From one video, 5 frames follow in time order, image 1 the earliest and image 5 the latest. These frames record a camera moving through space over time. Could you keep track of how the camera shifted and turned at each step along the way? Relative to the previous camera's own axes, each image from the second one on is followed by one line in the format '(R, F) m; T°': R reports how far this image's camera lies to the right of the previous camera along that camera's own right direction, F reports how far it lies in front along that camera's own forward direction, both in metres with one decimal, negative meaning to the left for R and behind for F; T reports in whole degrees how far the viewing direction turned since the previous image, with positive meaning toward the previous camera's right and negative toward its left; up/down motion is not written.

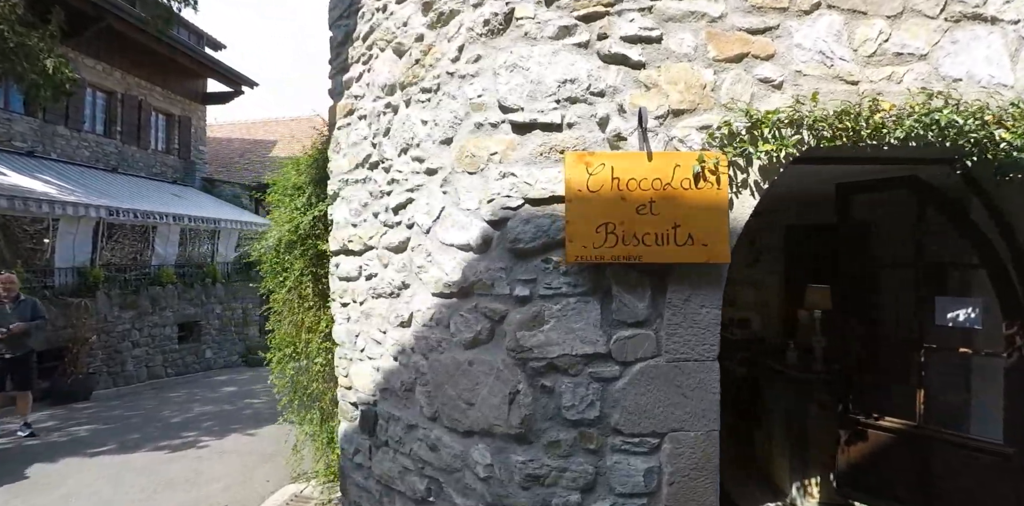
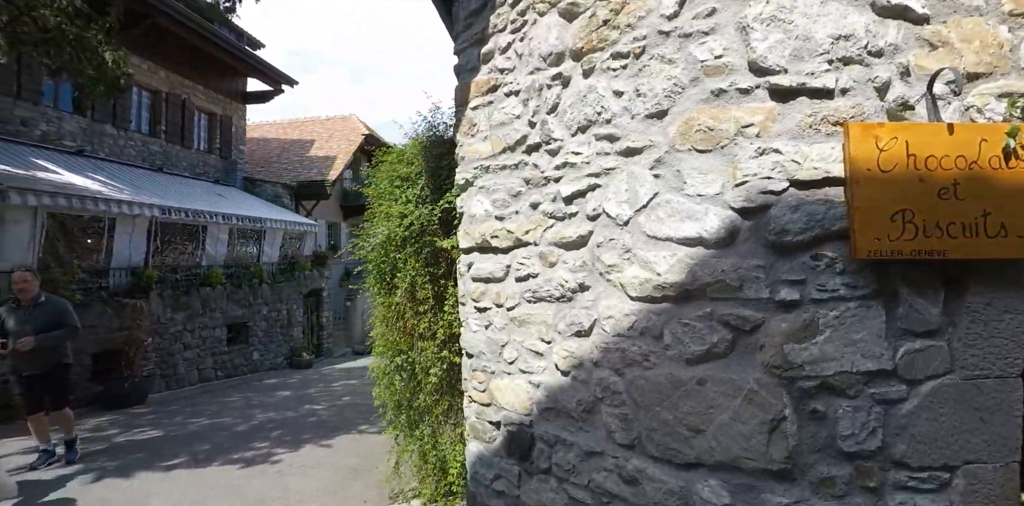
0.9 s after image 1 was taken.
(-1.0, +0.5) m; -1°
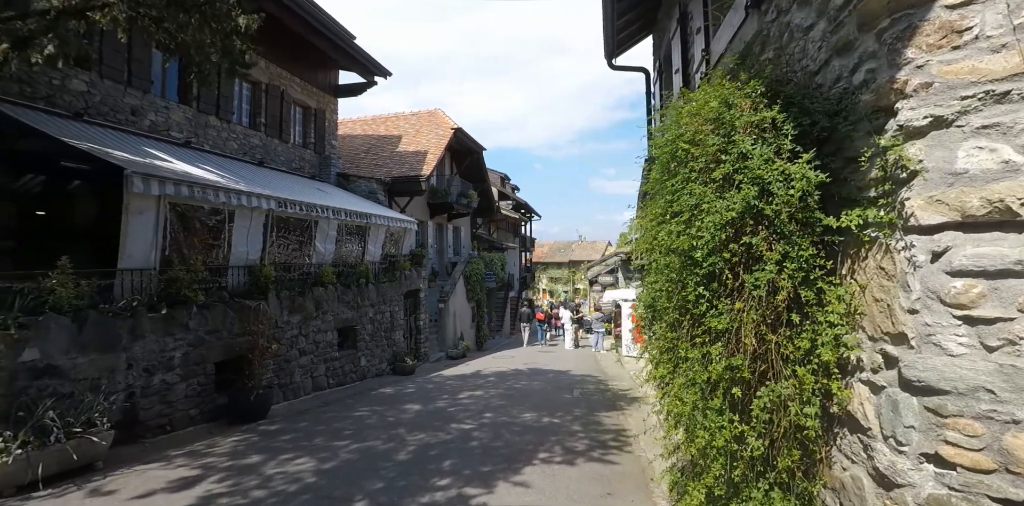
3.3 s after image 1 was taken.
(-1.8, +1.2) m; -3°
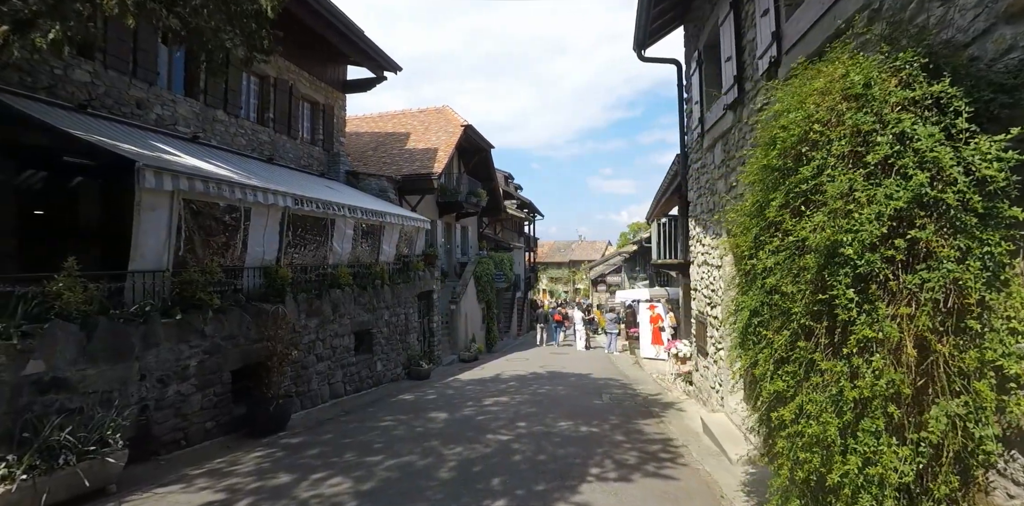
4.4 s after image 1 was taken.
(-0.5, +0.5) m; 0°
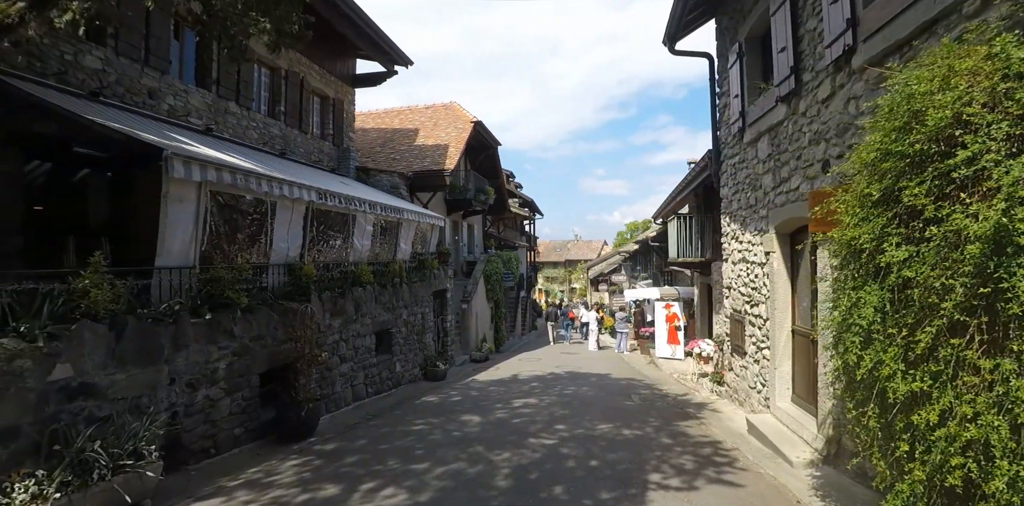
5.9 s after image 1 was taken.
(-0.6, +0.3) m; +1°
